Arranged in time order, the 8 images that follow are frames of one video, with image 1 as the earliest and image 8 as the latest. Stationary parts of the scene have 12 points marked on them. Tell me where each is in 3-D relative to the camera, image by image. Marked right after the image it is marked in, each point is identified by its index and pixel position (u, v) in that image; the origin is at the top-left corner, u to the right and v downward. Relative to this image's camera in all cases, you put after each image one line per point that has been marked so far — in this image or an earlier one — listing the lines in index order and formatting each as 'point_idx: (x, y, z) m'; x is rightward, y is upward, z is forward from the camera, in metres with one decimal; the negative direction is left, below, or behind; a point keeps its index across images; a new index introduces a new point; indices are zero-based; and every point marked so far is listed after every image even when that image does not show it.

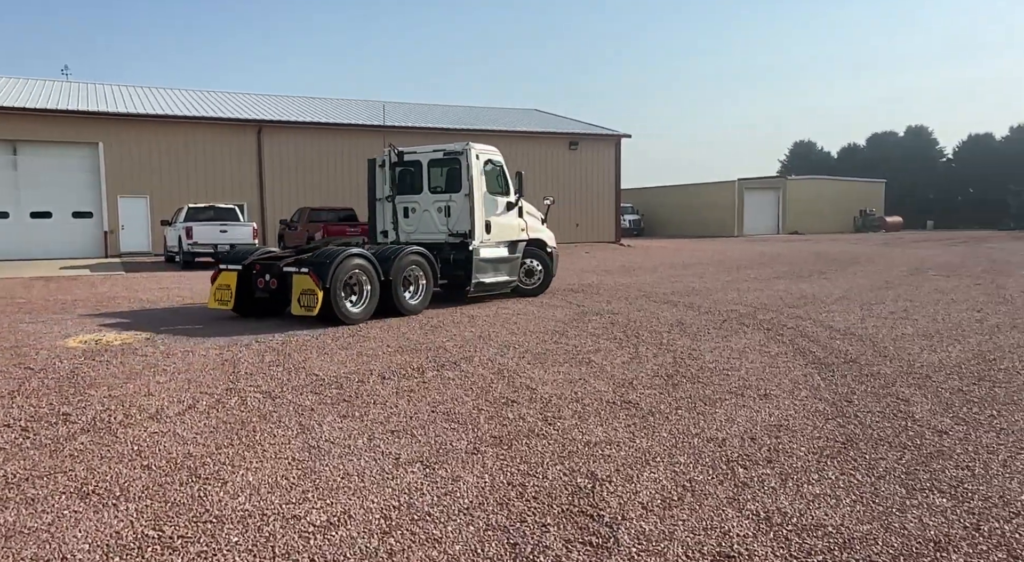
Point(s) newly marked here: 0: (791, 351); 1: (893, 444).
0: (+2.9, -0.7, +7.7) m
1: (+2.3, -1.0, +4.5) m
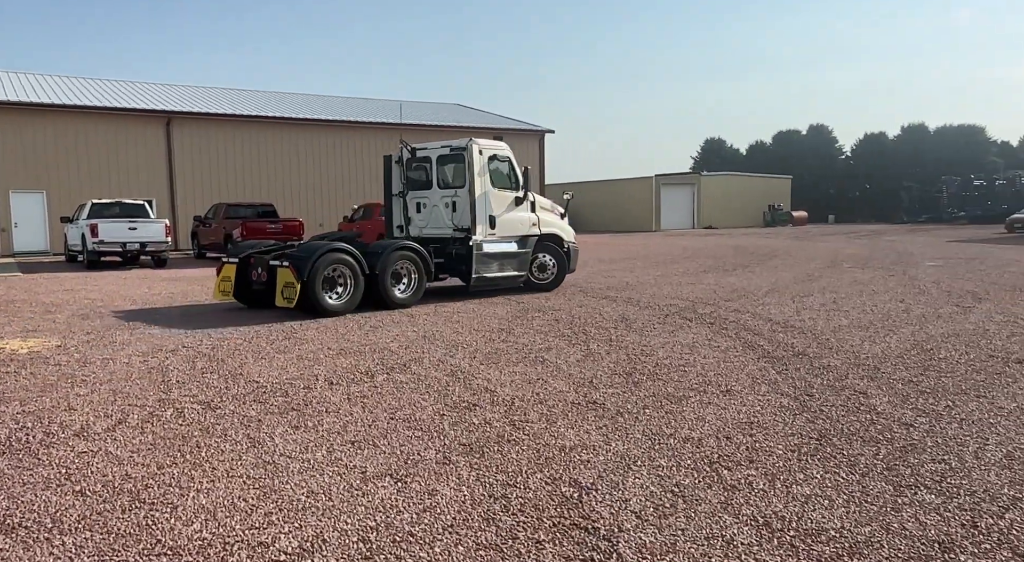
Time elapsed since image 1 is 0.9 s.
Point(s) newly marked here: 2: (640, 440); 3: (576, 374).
0: (+2.4, -0.7, +7.7) m
1: (+2.1, -0.9, +4.5) m
2: (+0.9, -1.0, +4.6) m
3: (+0.6, -0.8, +6.5) m
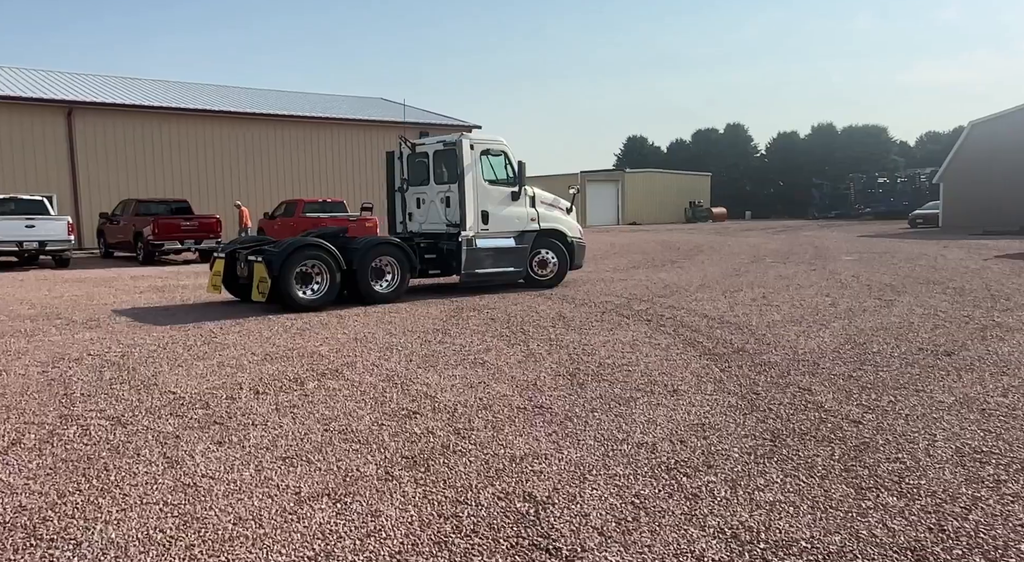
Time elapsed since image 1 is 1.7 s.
0: (+1.7, -0.6, +7.7) m
1: (+1.8, -0.9, +4.5) m
2: (+0.5, -1.0, +4.4) m
3: (+0.1, -0.8, +6.3) m
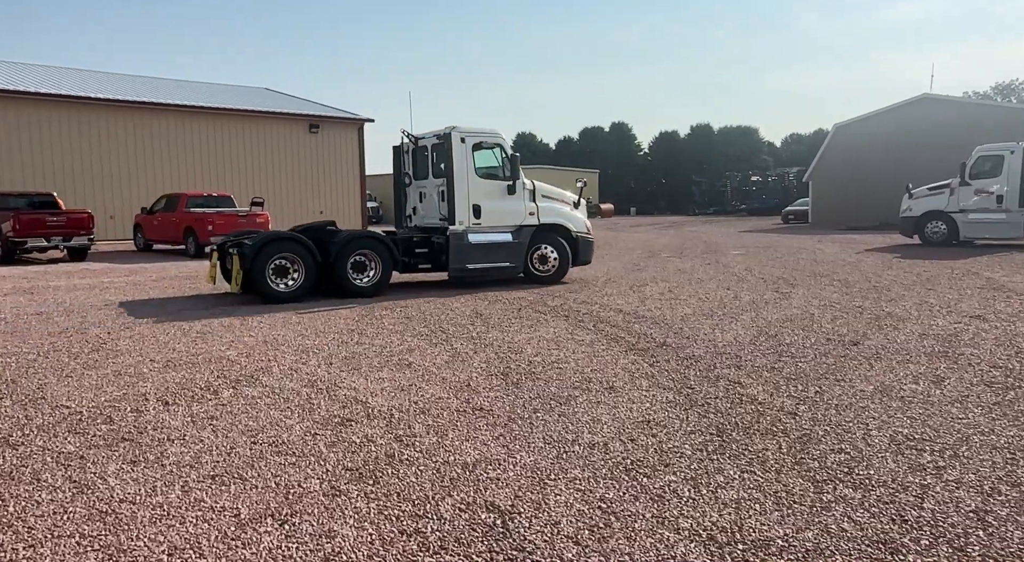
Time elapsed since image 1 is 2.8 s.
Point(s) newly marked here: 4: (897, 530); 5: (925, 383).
0: (+0.9, -0.6, +7.7) m
1: (+1.5, -0.9, +4.5) m
2: (+0.3, -1.0, +4.3) m
3: (-0.5, -0.8, +6.1) m
4: (+1.6, -1.0, +3.1) m
5: (+3.2, -0.8, +5.8) m
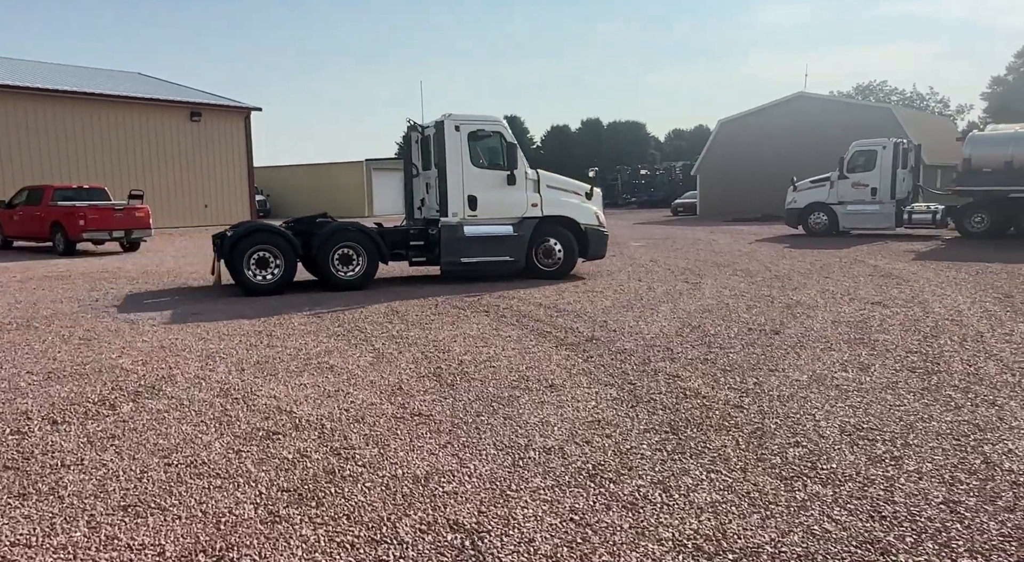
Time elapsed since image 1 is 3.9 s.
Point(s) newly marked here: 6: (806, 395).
0: (+0.2, -0.5, +7.5) m
1: (+1.2, -0.9, +4.4) m
2: (0.0, -0.9, +4.0) m
3: (-1.0, -0.8, +5.7) m
4: (+1.5, -1.0, +3.0) m
5: (+2.7, -0.7, +5.9) m
6: (+2.0, -0.8, +5.1) m
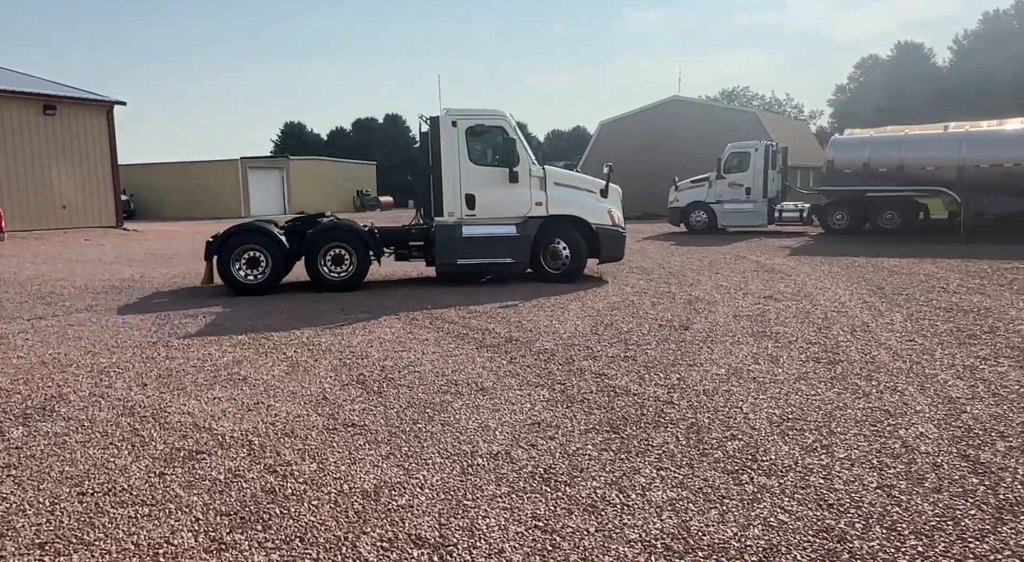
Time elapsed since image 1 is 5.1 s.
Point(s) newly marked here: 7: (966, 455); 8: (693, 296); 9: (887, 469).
0: (-0.6, -0.5, +7.4) m
1: (+0.8, -0.9, +4.5) m
2: (-0.3, -0.9, +3.9) m
3: (-1.5, -0.8, +5.4) m
4: (+1.3, -1.0, +3.2) m
5: (+2.1, -0.7, +6.2) m
6: (+1.5, -0.8, +5.4) m
7: (+2.3, -0.9, +3.8) m
8: (+2.4, -0.2, +10.2) m
9: (+1.8, -0.9, +3.7) m
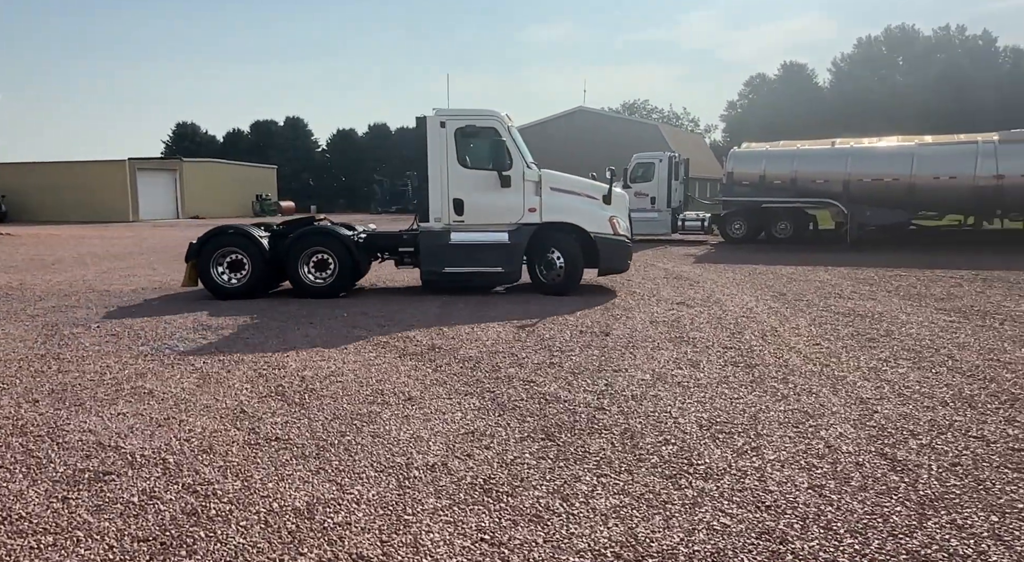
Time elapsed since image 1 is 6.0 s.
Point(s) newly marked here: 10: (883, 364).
0: (-1.4, -0.6, +7.2) m
1: (+0.4, -0.9, +4.5) m
2: (-0.6, -1.0, +3.8) m
3: (-2.0, -0.8, +5.1) m
4: (+1.1, -1.0, +3.3) m
5: (+1.5, -0.7, +6.3) m
6: (+1.0, -0.8, +5.4) m
7: (+2.0, -0.9, +4.0) m
8: (+1.3, -0.3, +10.4) m
9: (+1.5, -1.0, +3.8) m
10: (+3.2, -0.7, +6.4) m
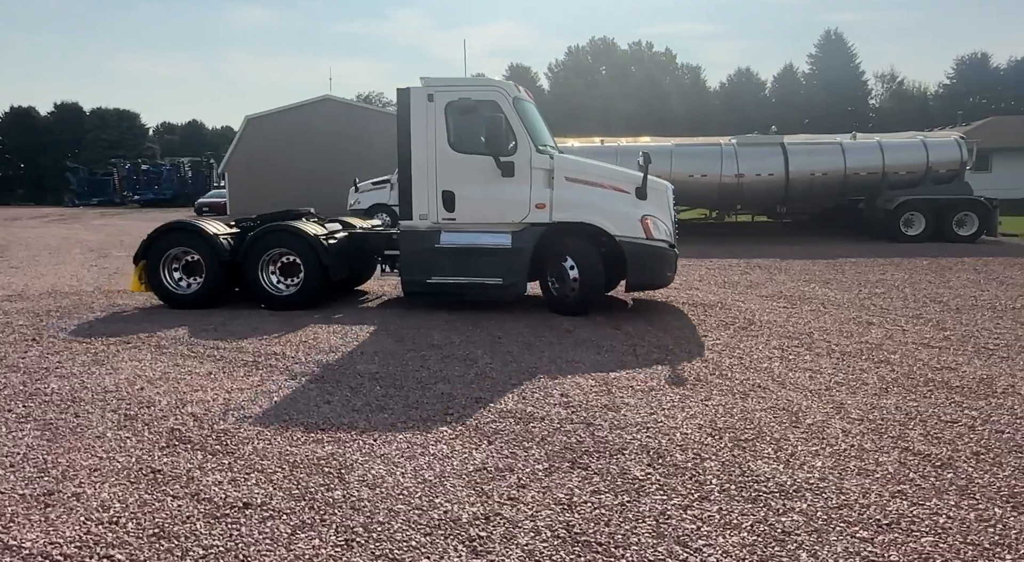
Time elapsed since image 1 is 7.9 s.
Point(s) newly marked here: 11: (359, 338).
0: (-2.1, -0.7, +5.9) m
1: (+0.5, -0.9, +4.0) m
2: (-0.2, -1.0, +3.0) m
3: (-2.0, -0.9, +3.8) m
4: (+1.5, -1.0, +3.1) m
5: (+0.8, -0.7, +6.1) m
6: (+0.7, -0.8, +5.1) m
7: (+2.1, -0.9, +4.1) m
8: (-0.7, -0.3, +9.8) m
9: (+1.8, -0.9, +3.7) m
10: (+2.4, -0.6, +6.7) m
11: (-1.6, -0.5, +7.1) m
